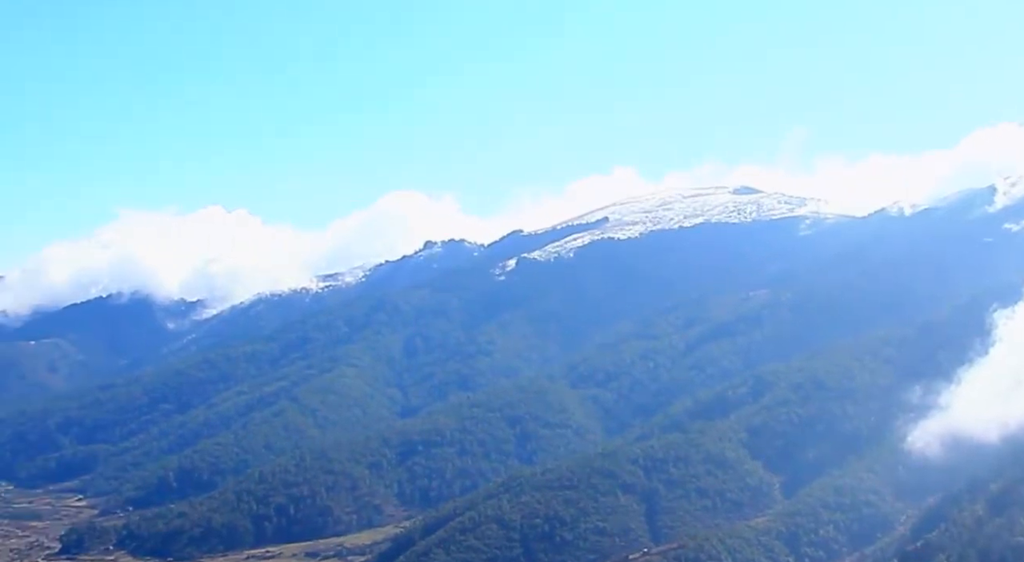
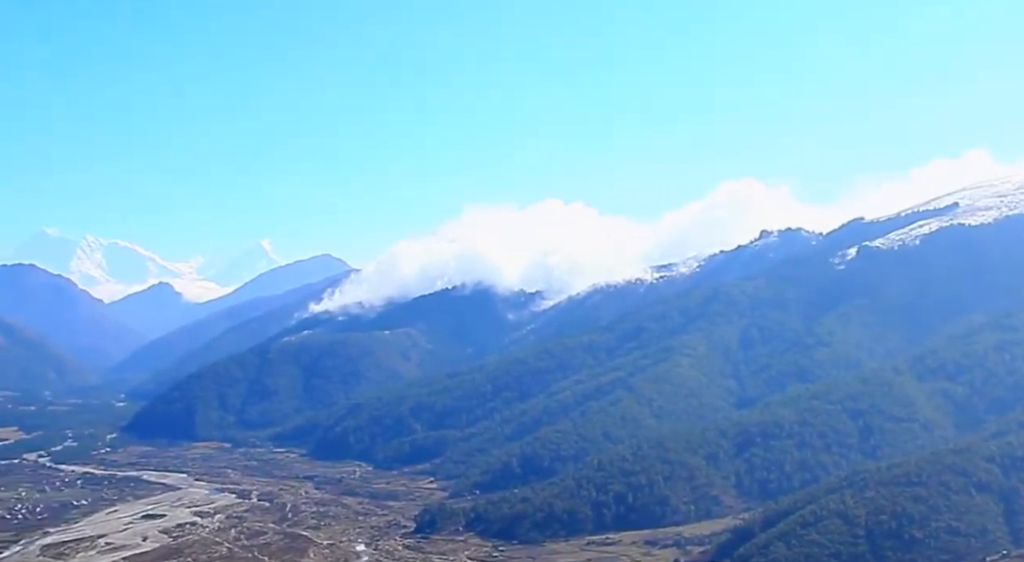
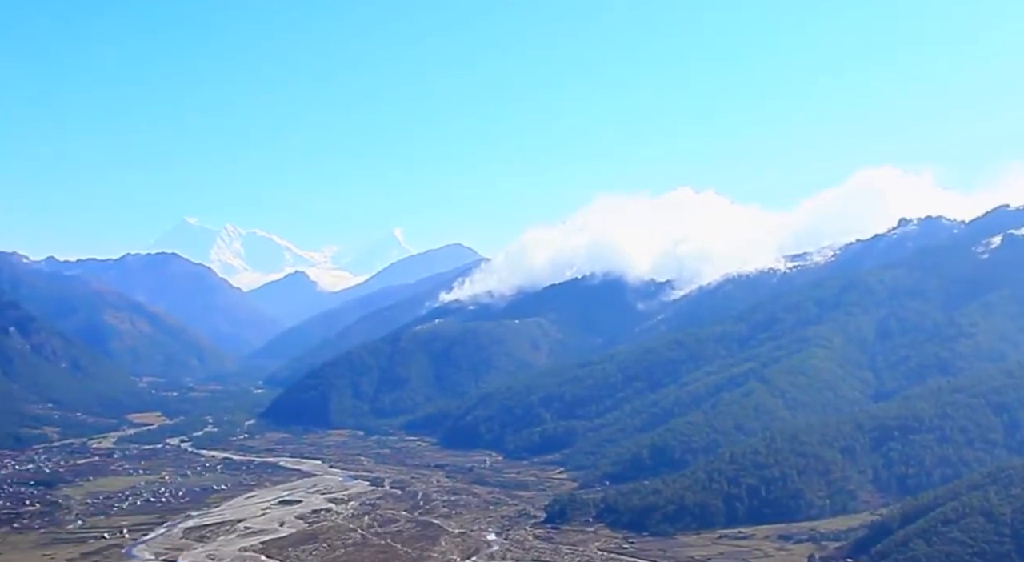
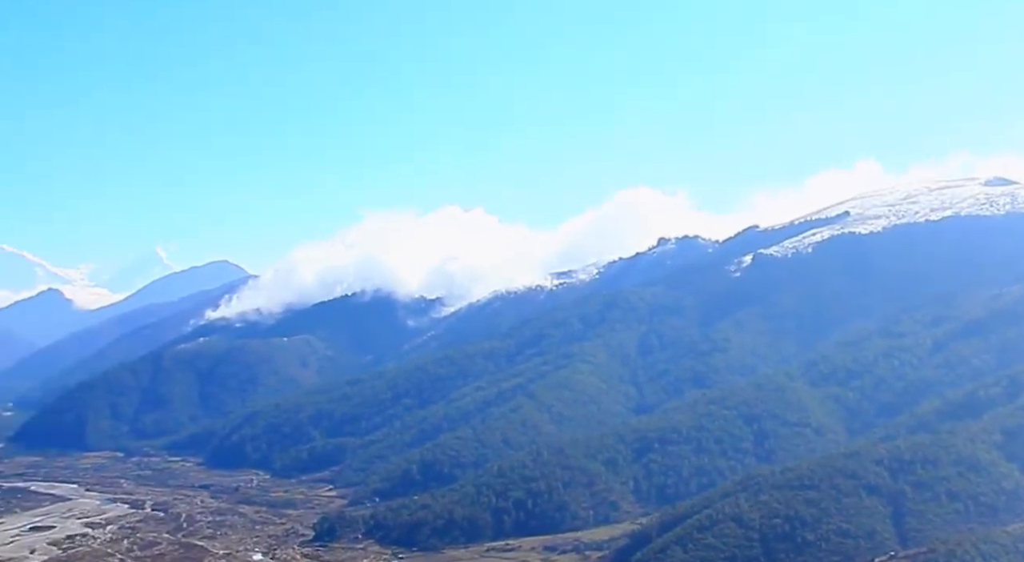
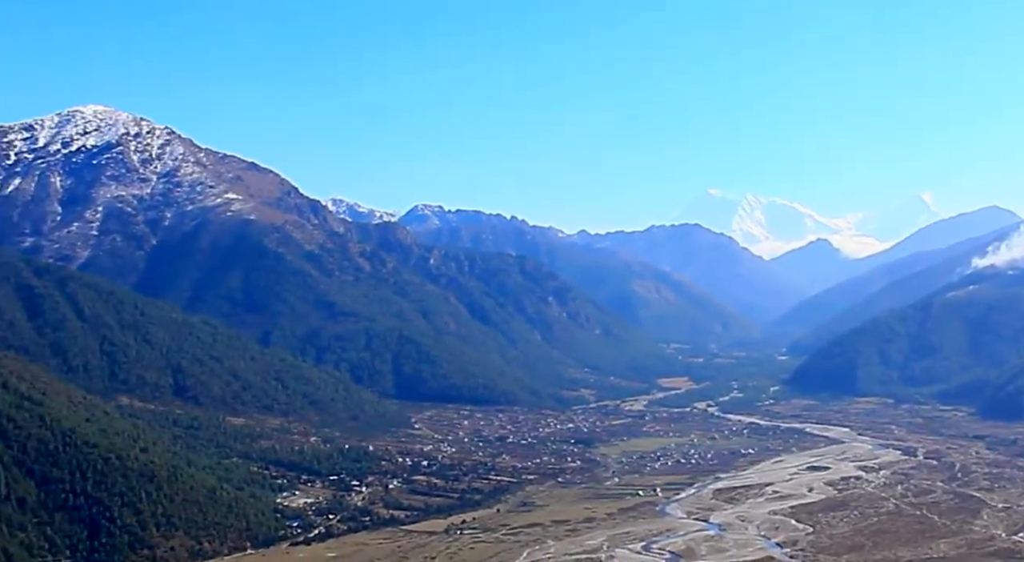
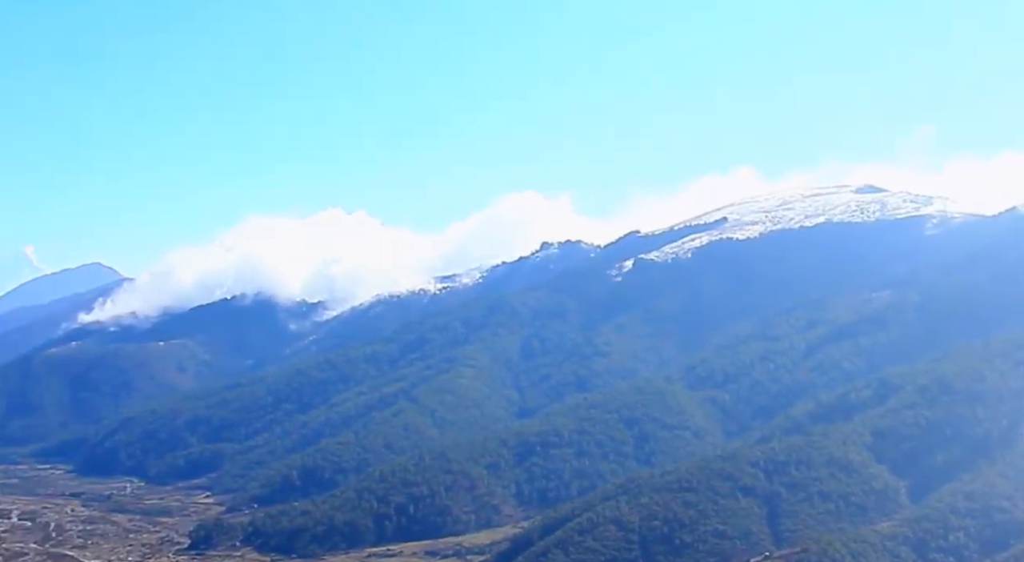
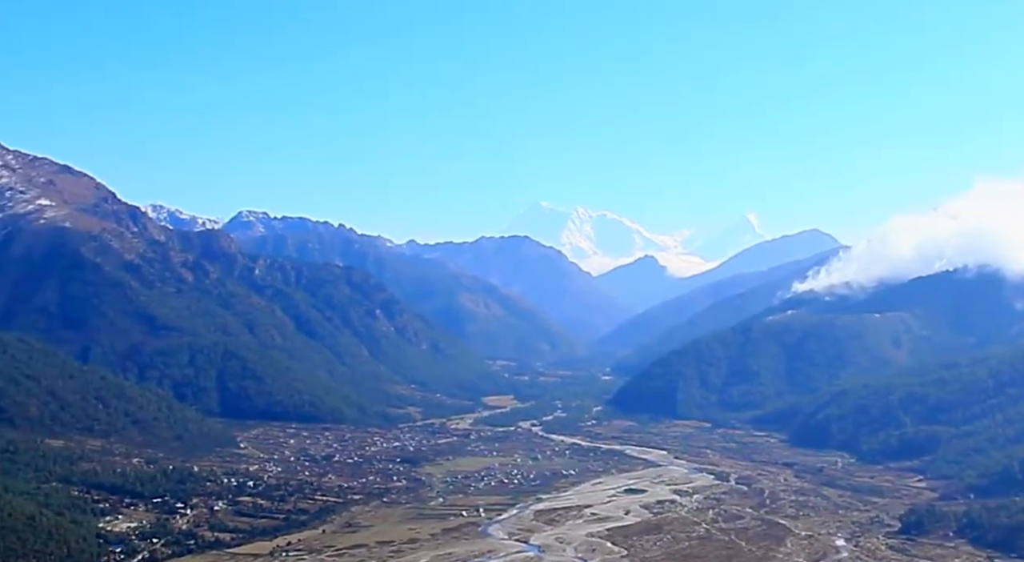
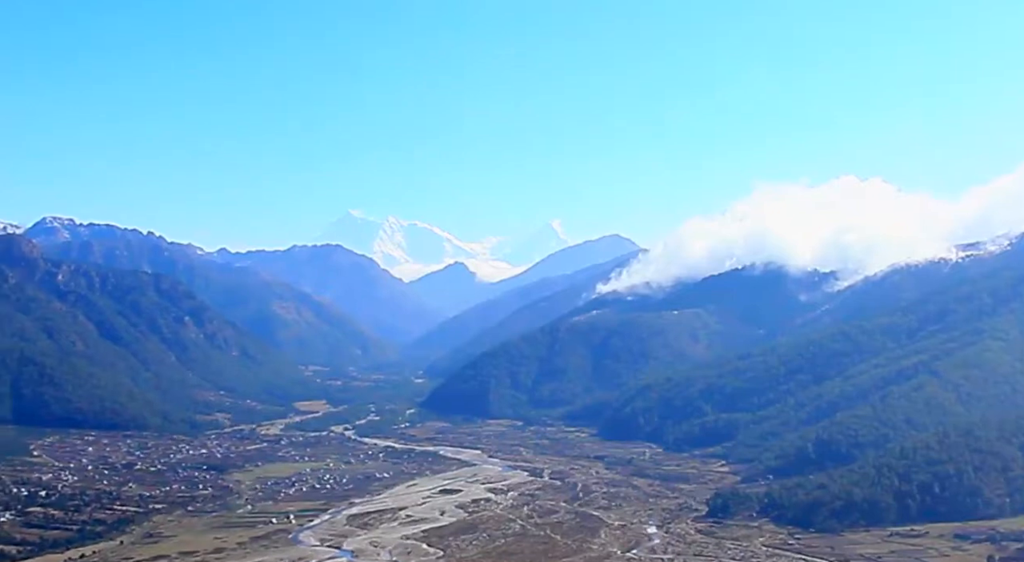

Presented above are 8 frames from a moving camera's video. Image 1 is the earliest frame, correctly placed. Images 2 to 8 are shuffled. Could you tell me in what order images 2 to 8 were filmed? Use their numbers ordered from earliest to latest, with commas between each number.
6, 4, 2, 3, 8, 7, 5
